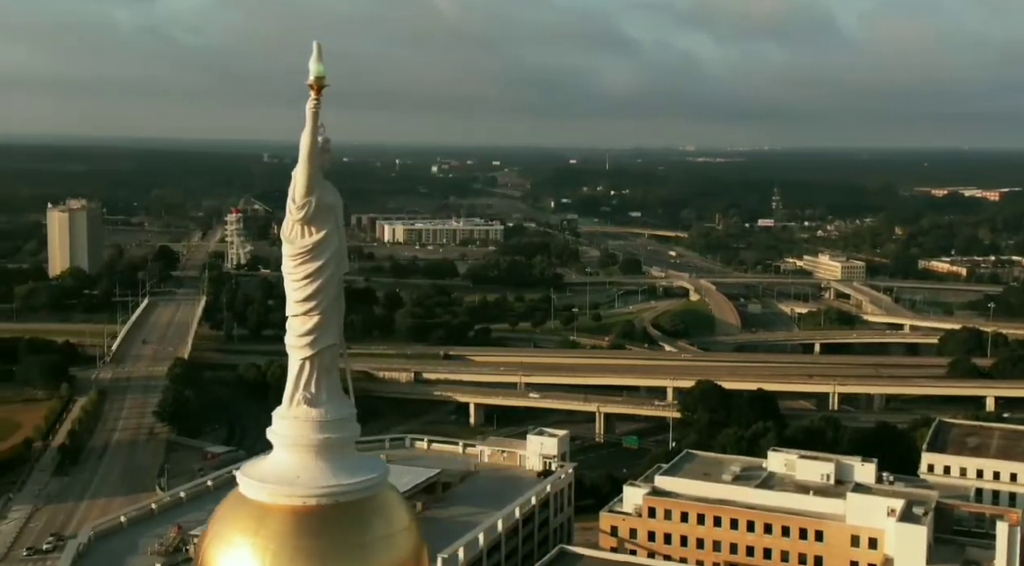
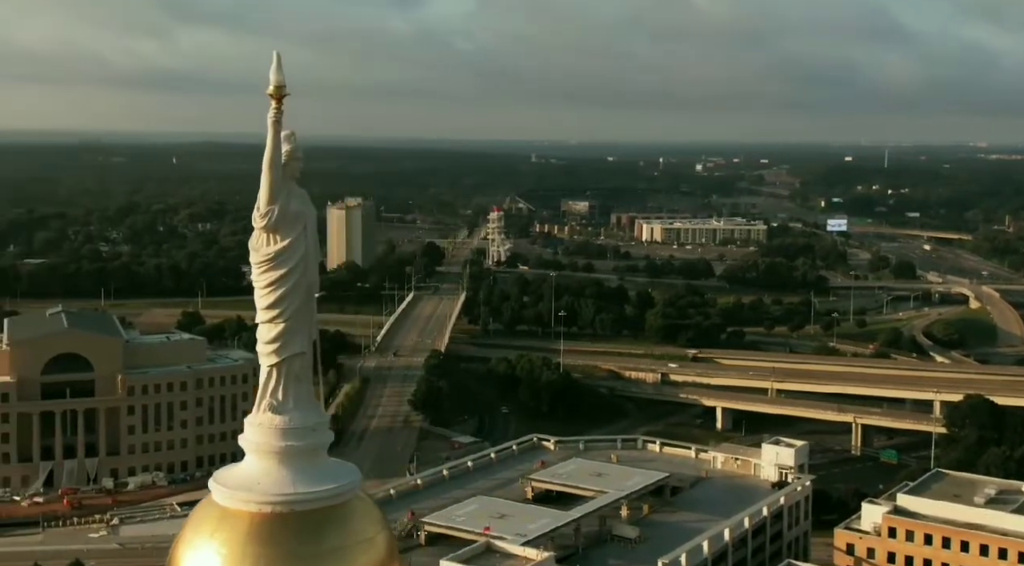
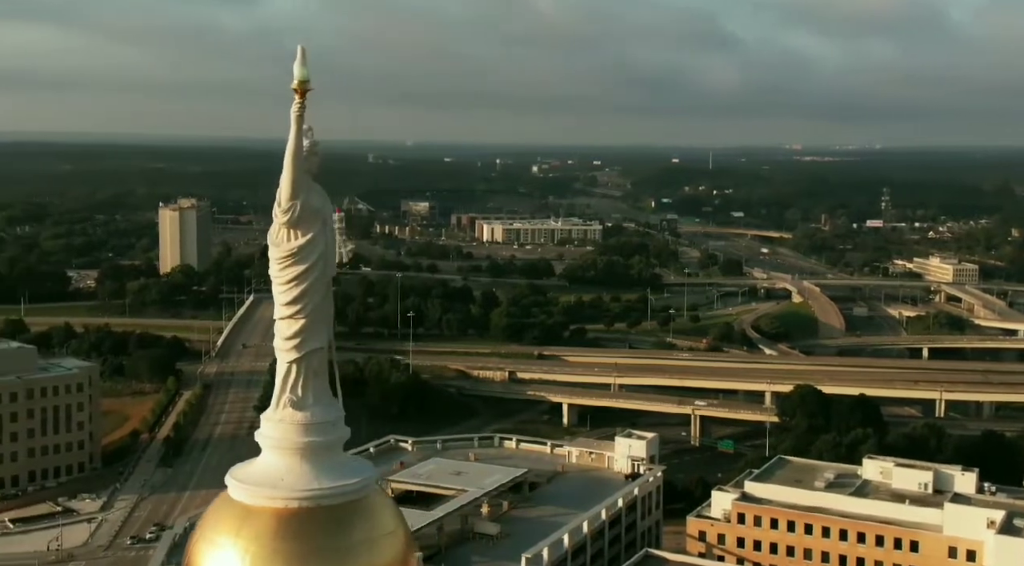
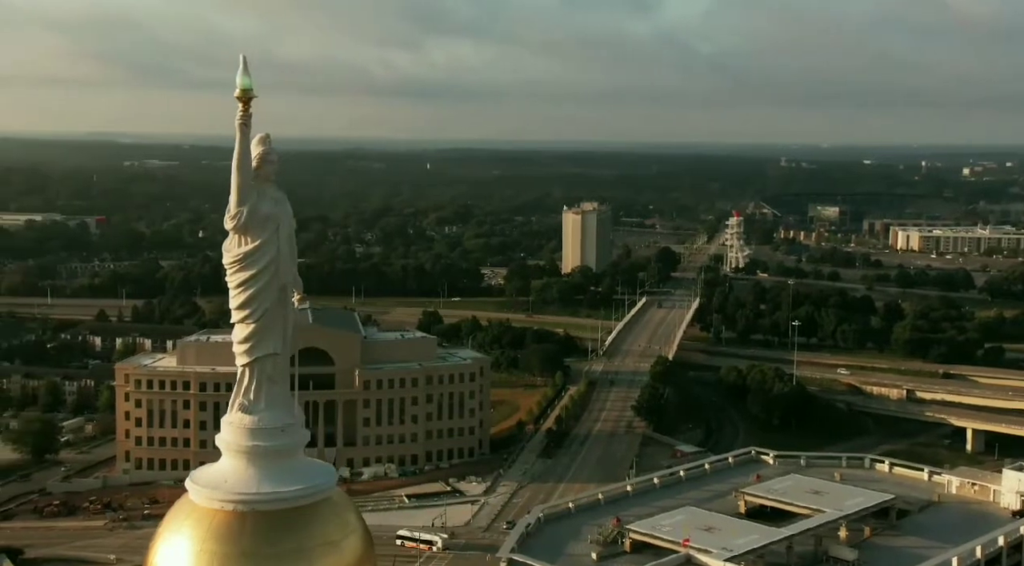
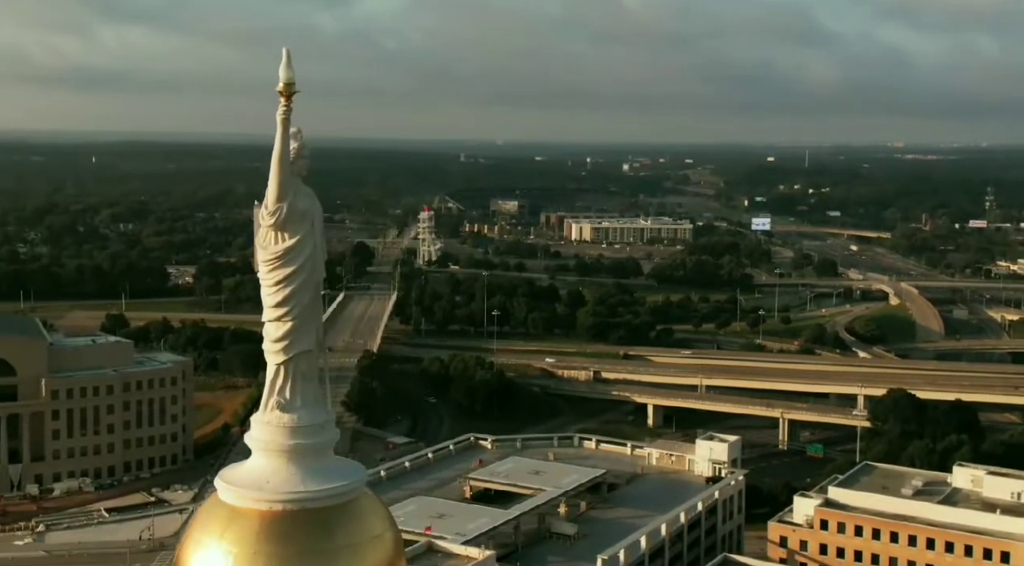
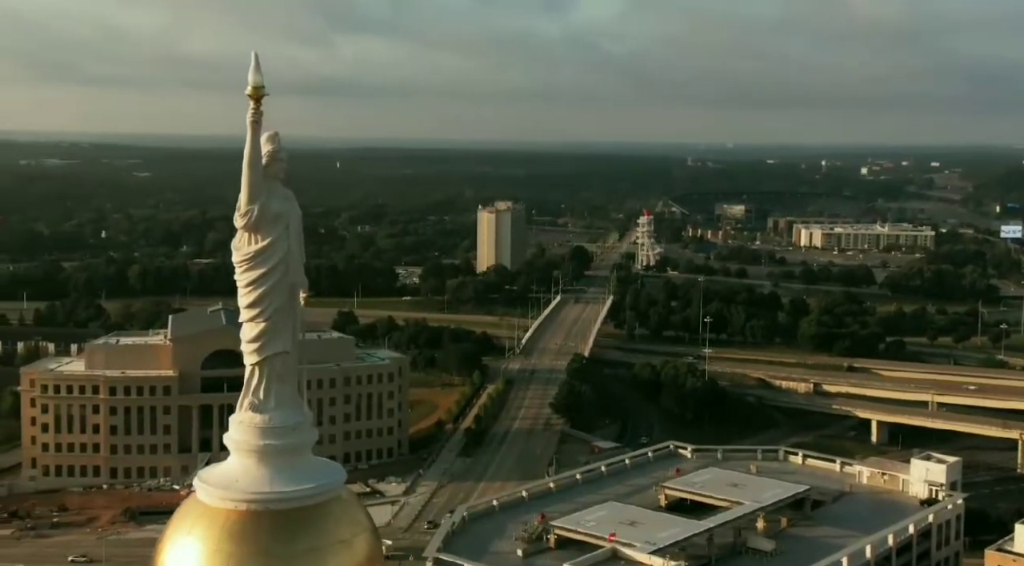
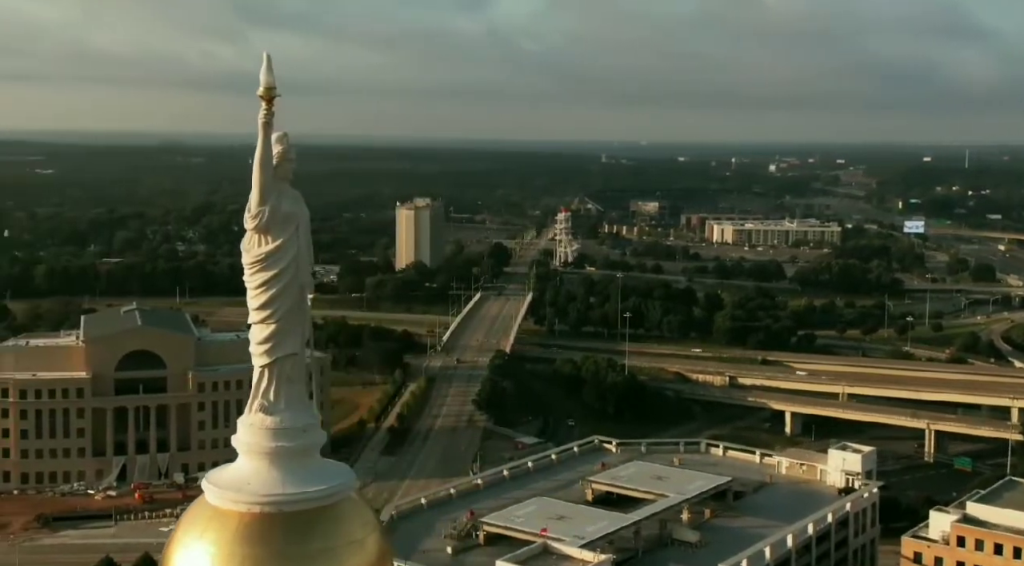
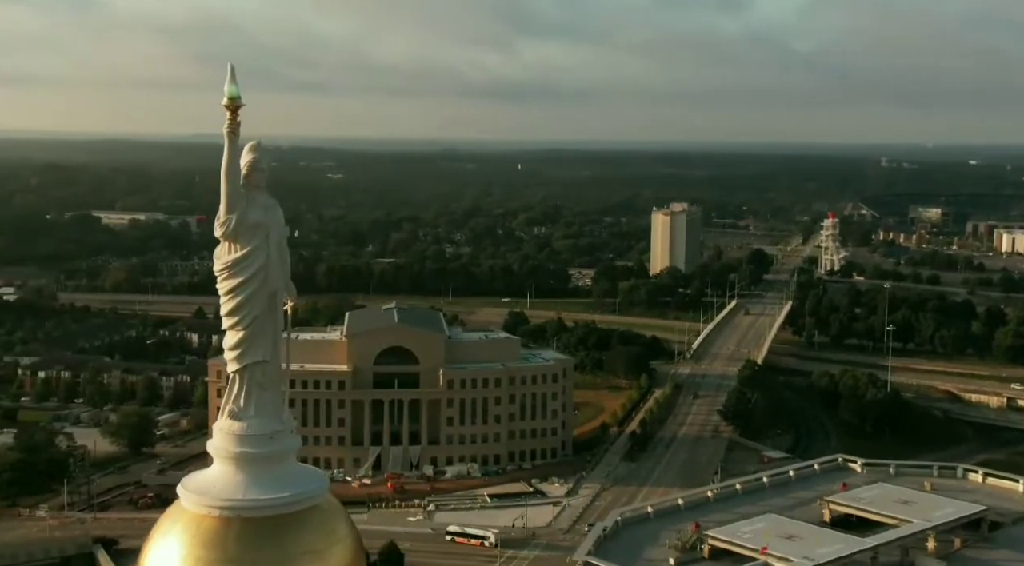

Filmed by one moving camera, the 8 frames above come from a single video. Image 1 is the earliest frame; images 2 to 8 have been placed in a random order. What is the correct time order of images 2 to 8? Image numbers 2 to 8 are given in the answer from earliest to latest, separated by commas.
3, 5, 2, 7, 6, 4, 8
